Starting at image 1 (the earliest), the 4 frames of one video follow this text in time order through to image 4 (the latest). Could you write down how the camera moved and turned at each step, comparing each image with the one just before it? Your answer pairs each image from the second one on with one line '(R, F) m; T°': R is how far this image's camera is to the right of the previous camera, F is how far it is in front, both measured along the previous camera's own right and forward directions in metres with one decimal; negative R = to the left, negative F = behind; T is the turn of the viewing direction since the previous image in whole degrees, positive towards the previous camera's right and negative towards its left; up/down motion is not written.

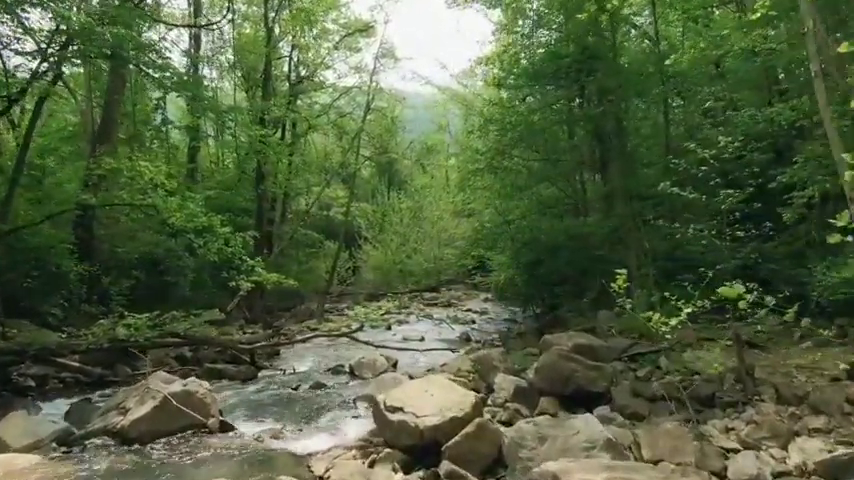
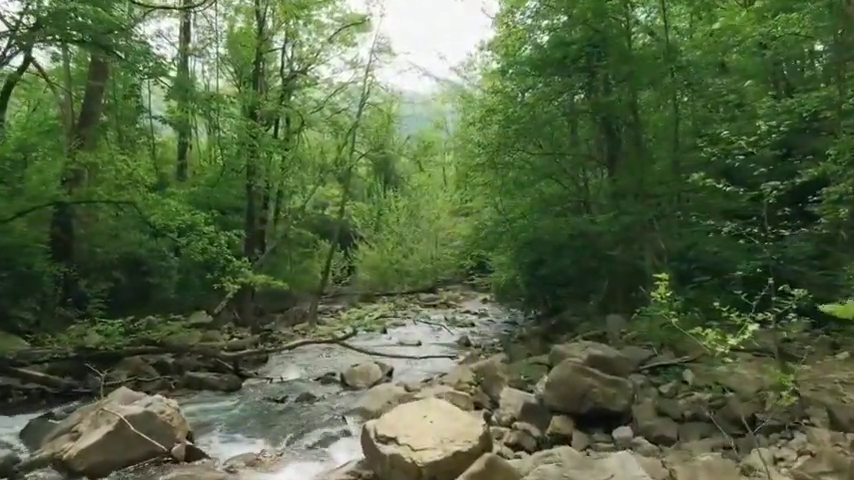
(0.0, +0.9) m; 0°
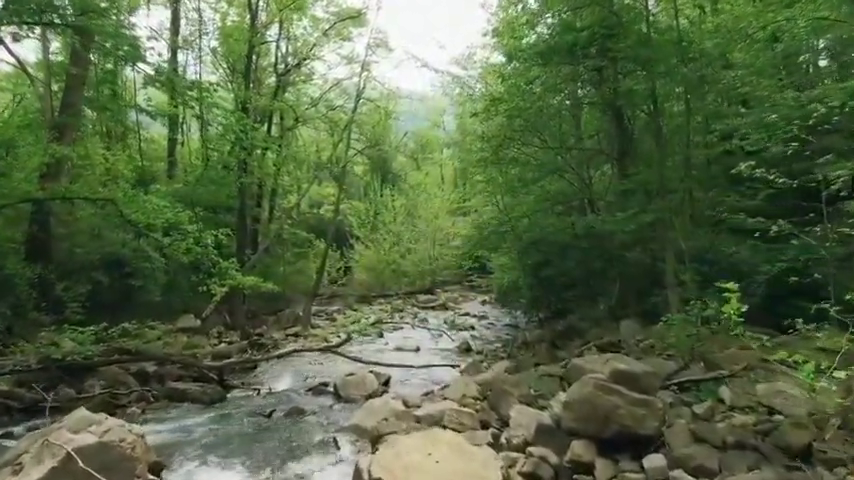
(-0.1, +0.9) m; 0°
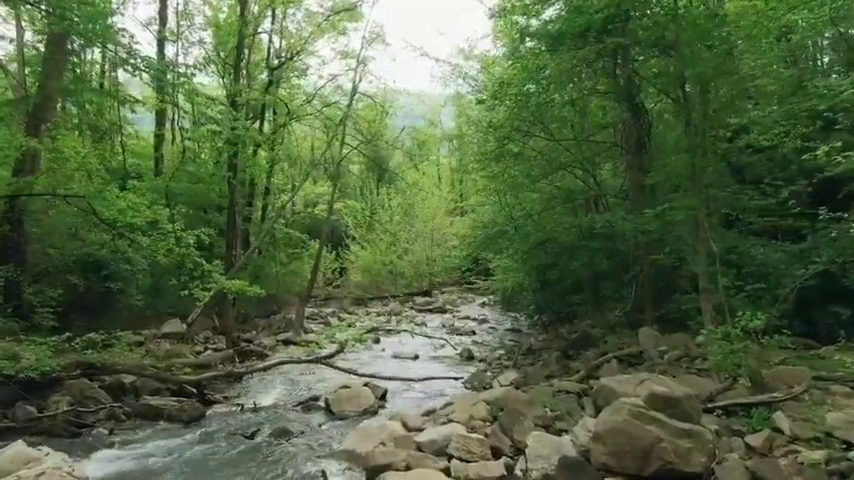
(-0.1, +1.0) m; 0°
